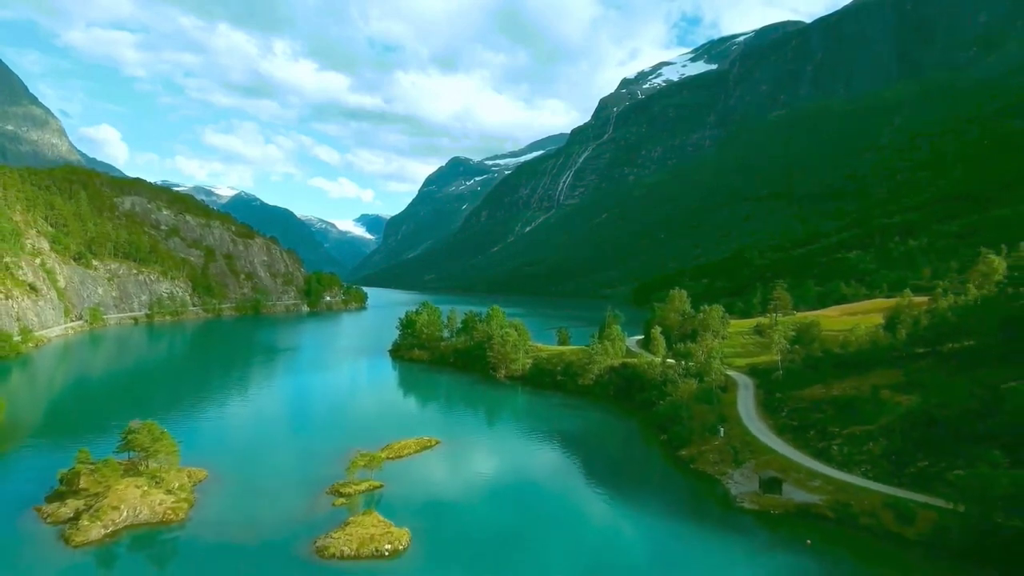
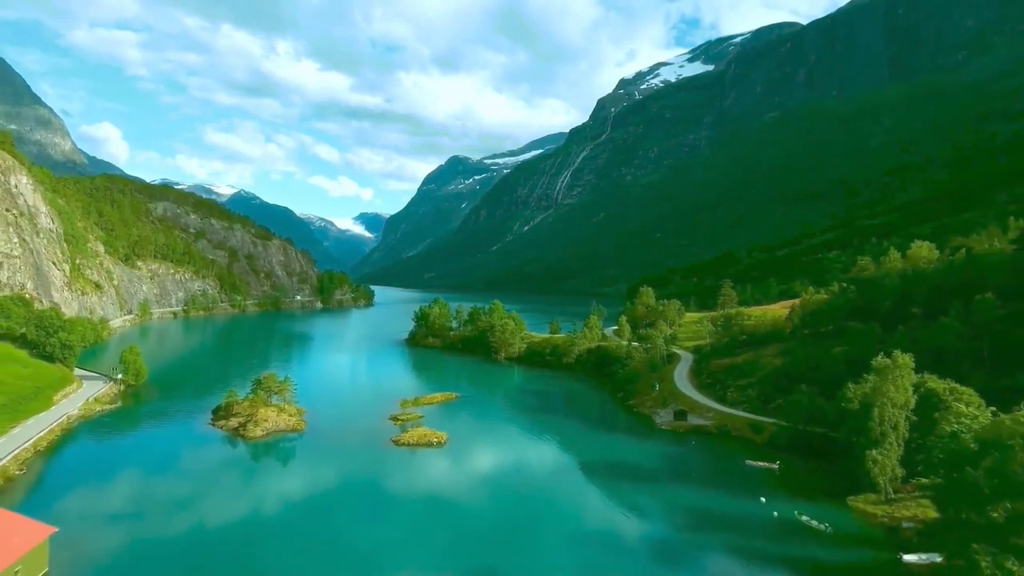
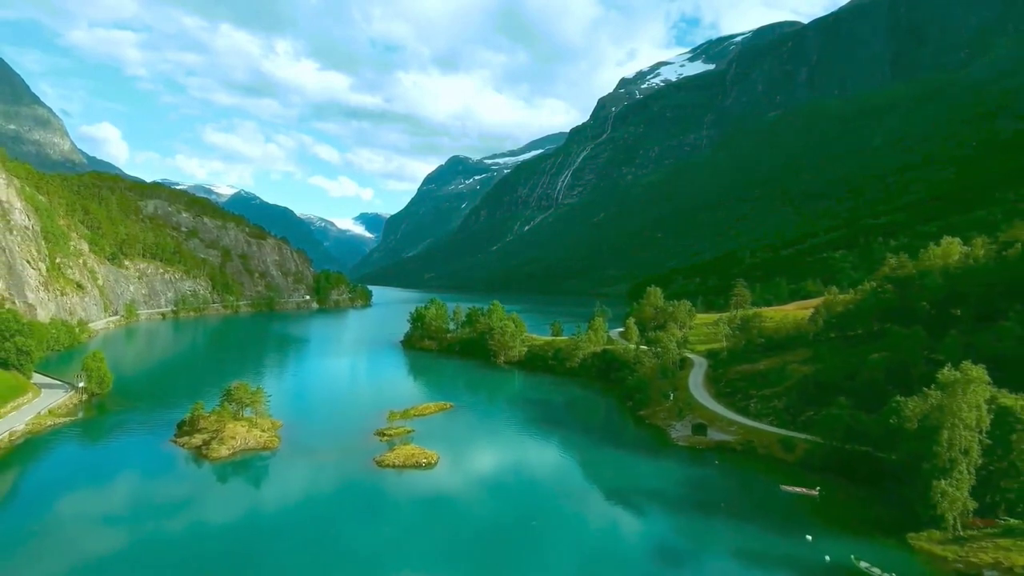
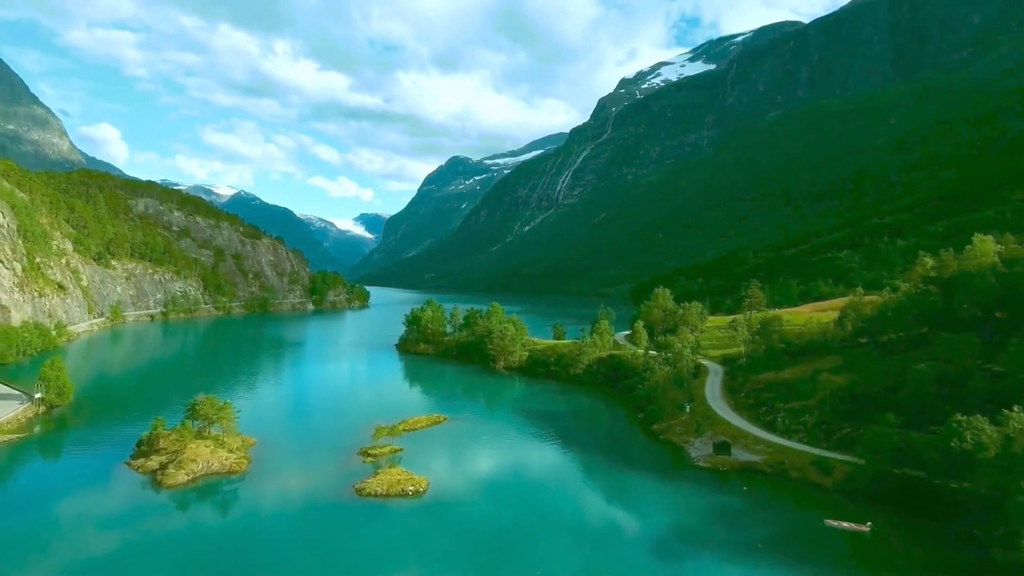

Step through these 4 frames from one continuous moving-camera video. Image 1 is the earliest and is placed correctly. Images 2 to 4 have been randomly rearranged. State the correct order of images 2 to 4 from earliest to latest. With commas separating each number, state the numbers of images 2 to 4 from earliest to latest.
4, 3, 2
